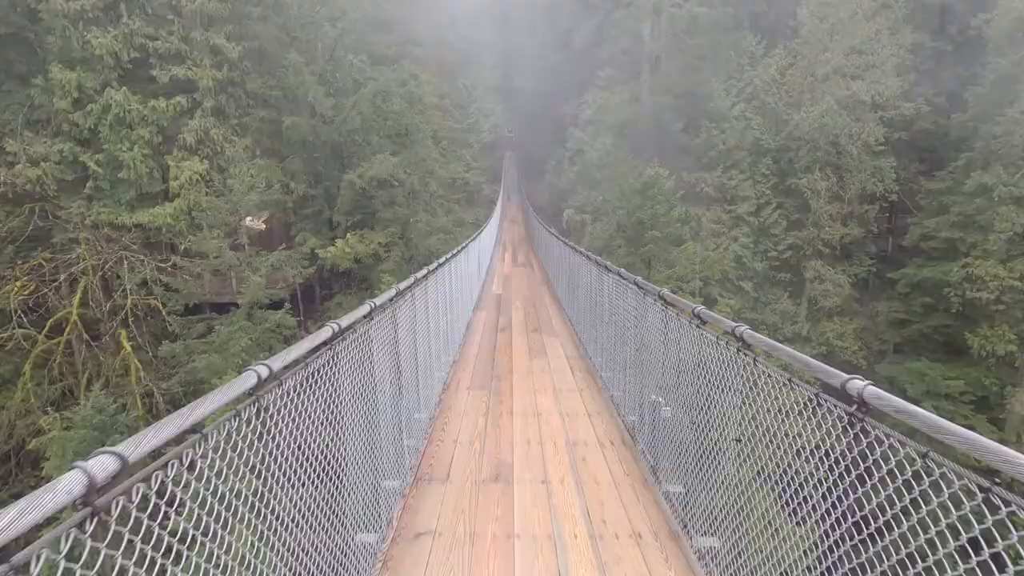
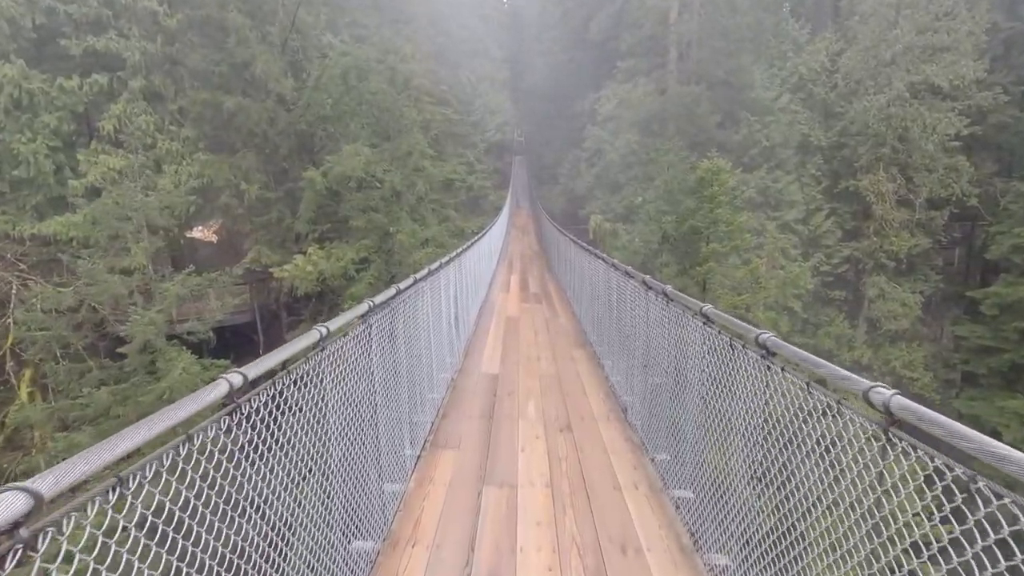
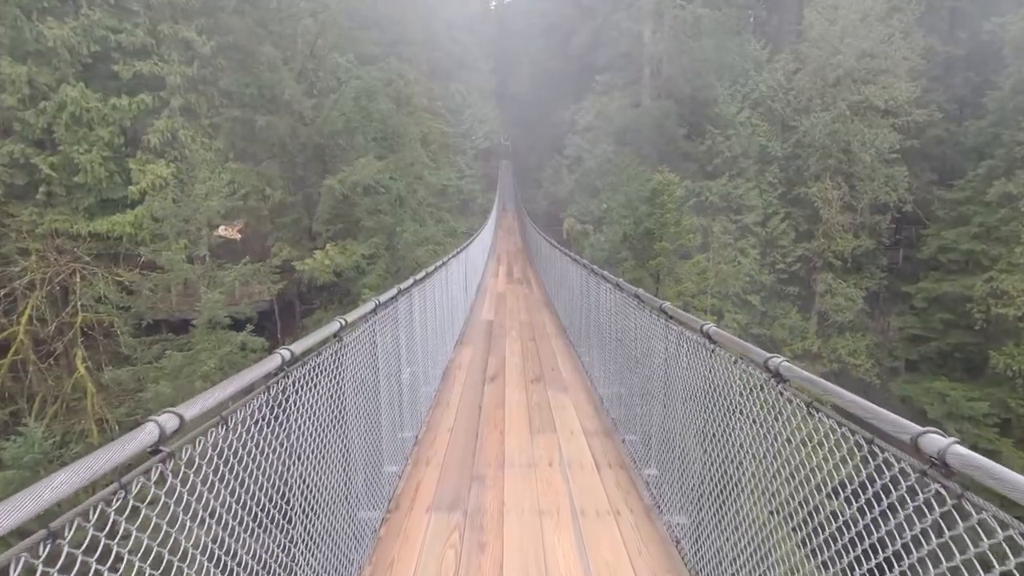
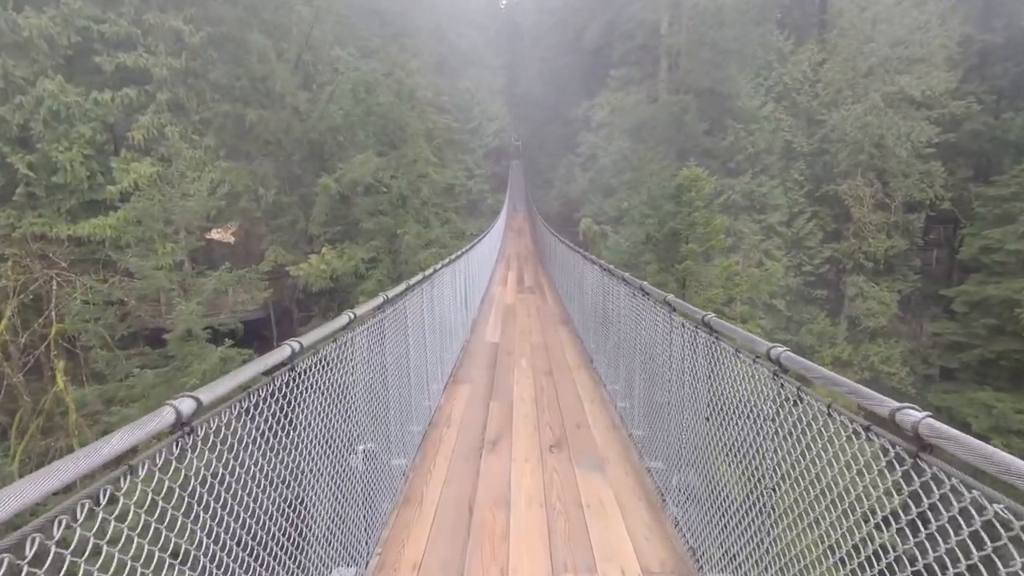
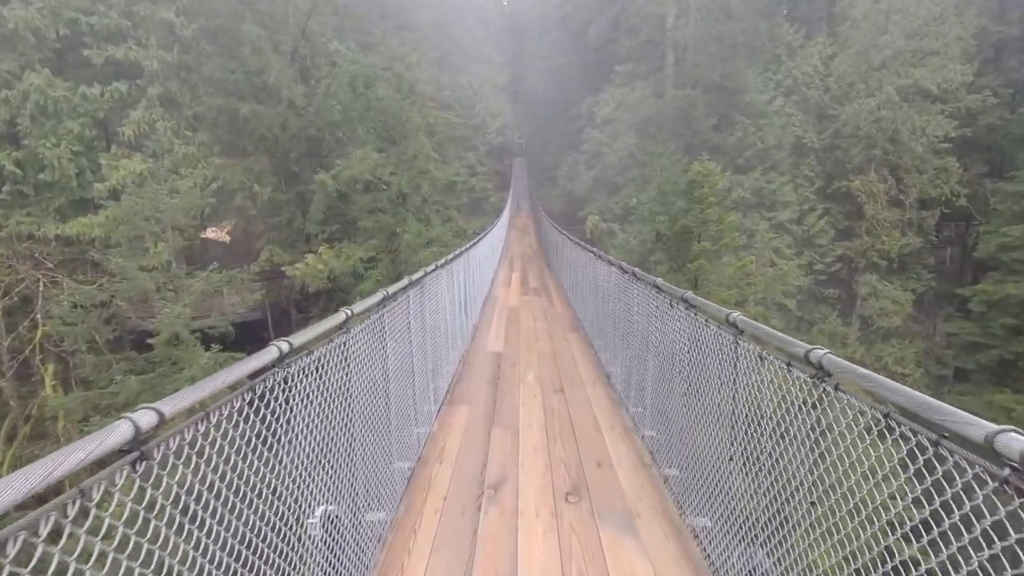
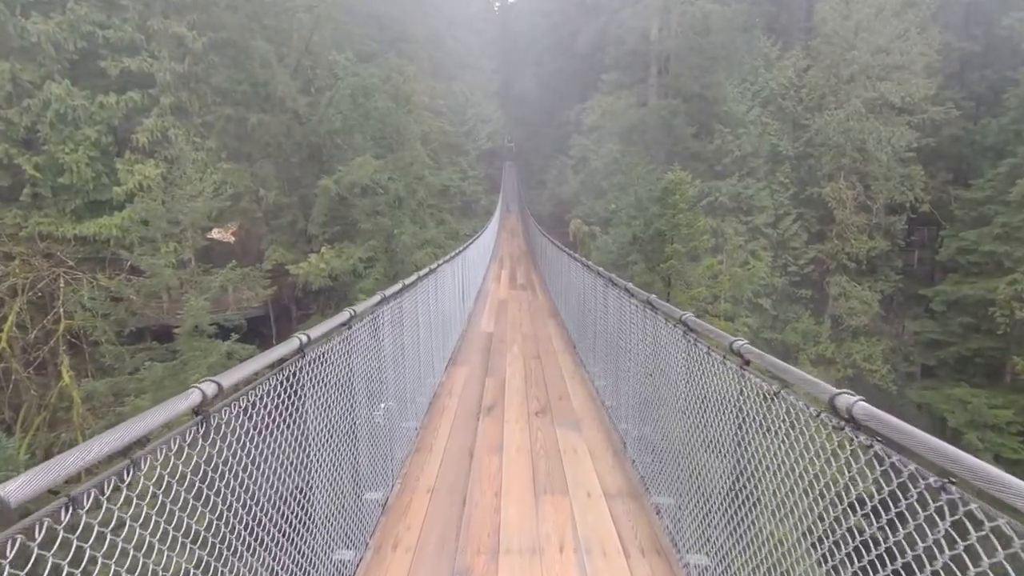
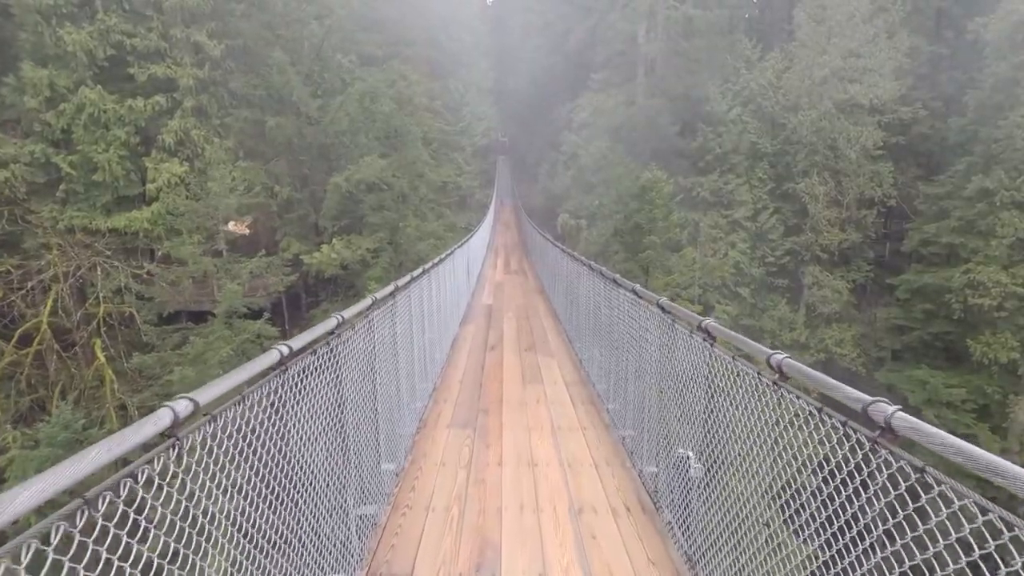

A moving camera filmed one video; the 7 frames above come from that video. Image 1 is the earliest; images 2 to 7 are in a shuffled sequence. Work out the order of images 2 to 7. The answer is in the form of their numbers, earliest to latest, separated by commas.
7, 3, 6, 4, 5, 2
